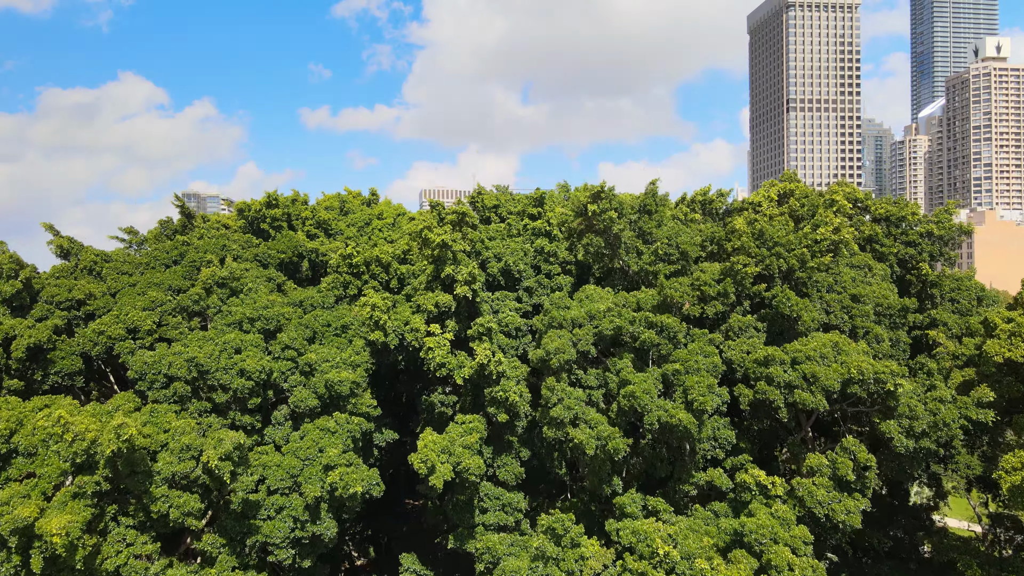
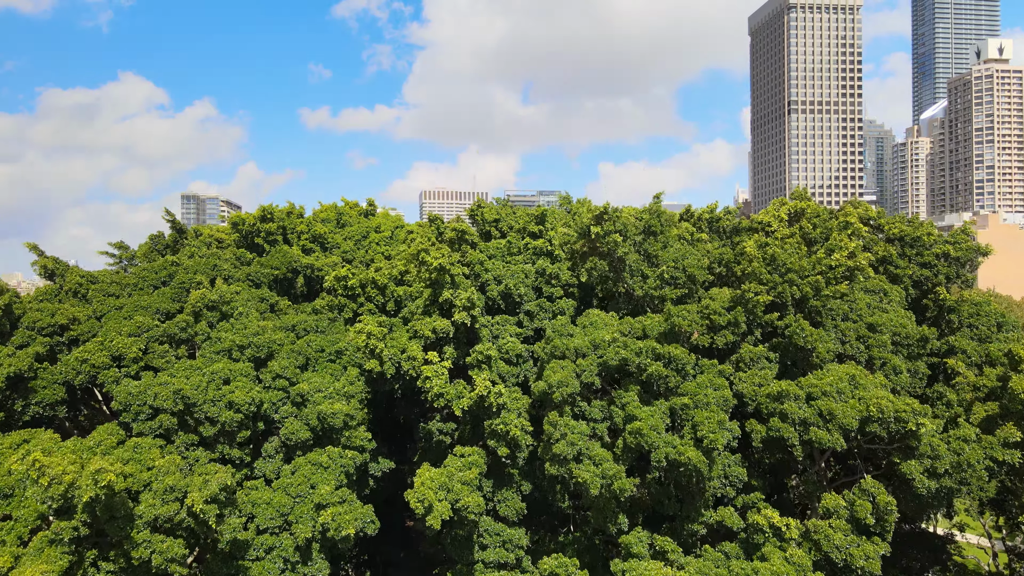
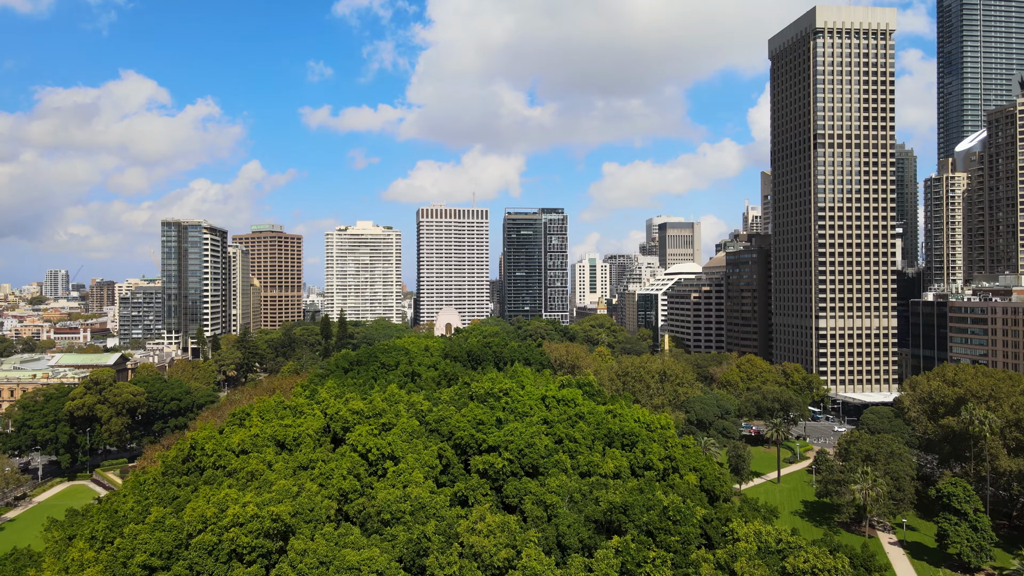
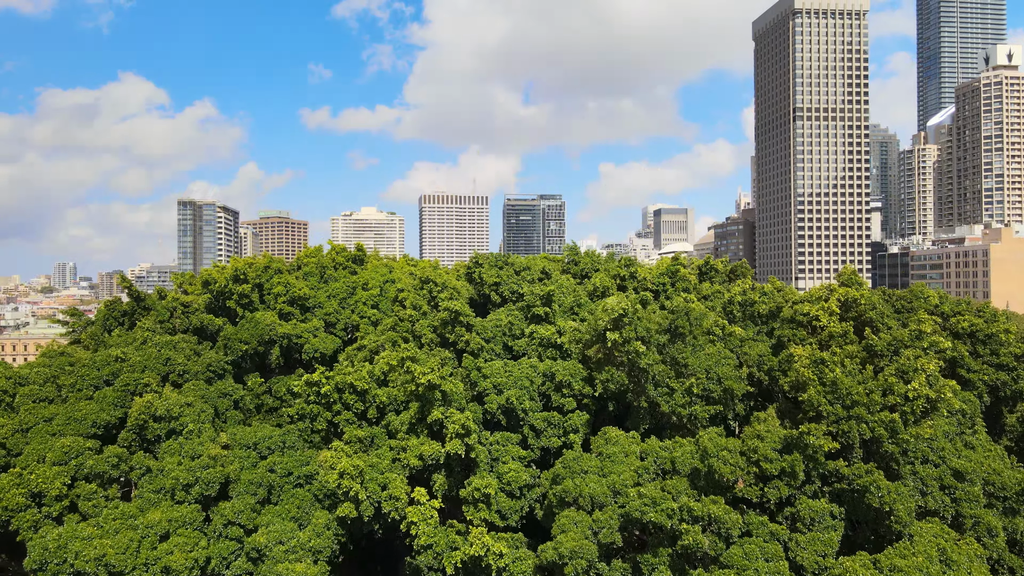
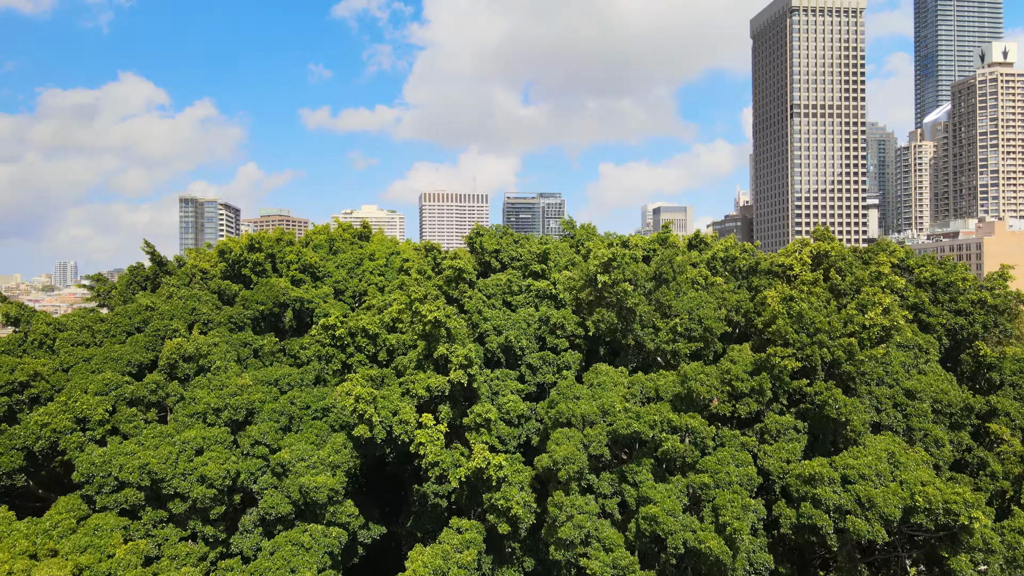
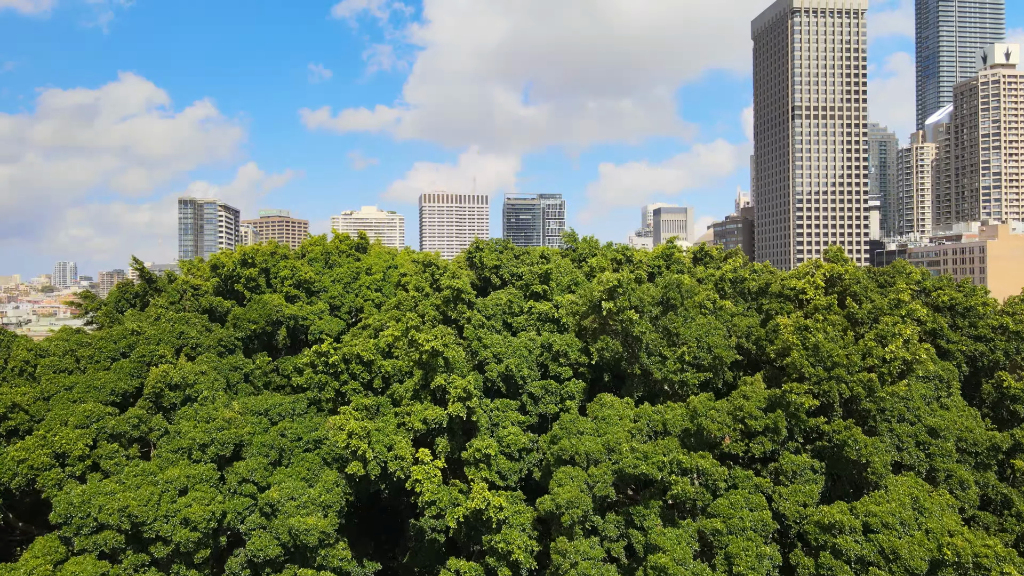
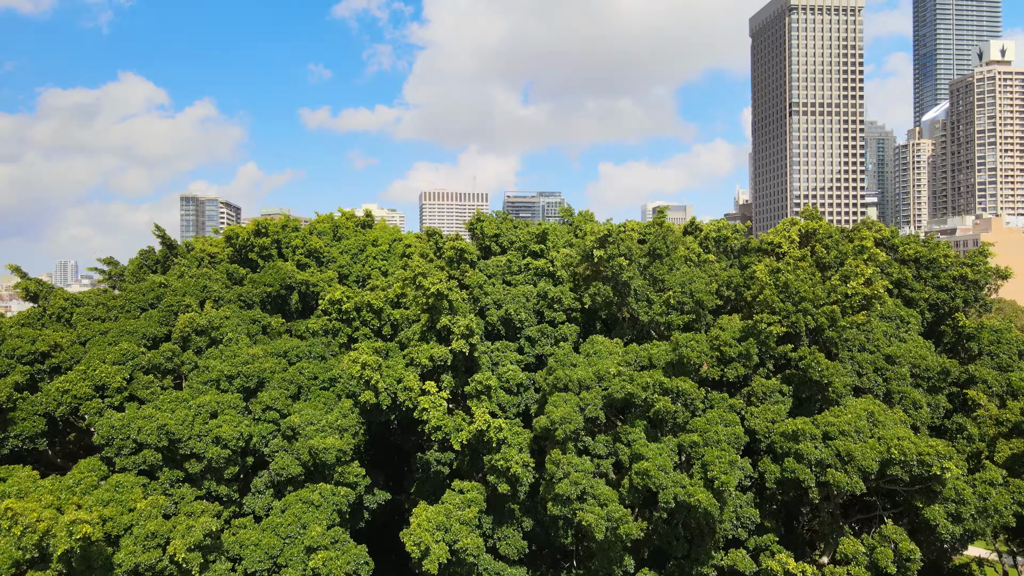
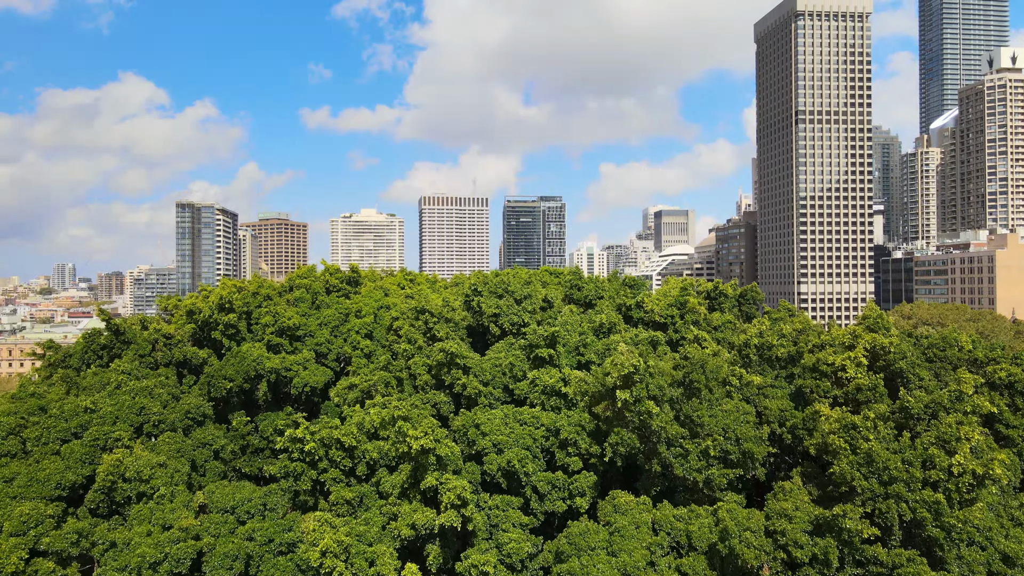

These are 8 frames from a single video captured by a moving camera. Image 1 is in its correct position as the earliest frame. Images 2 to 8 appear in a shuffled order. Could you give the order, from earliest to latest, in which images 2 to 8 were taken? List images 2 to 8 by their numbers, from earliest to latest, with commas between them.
2, 7, 5, 6, 4, 8, 3
